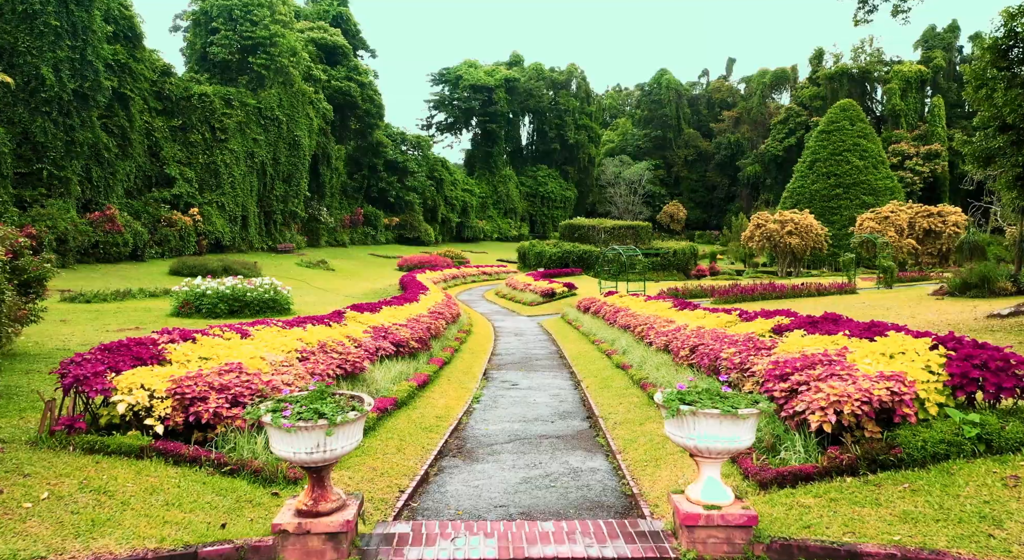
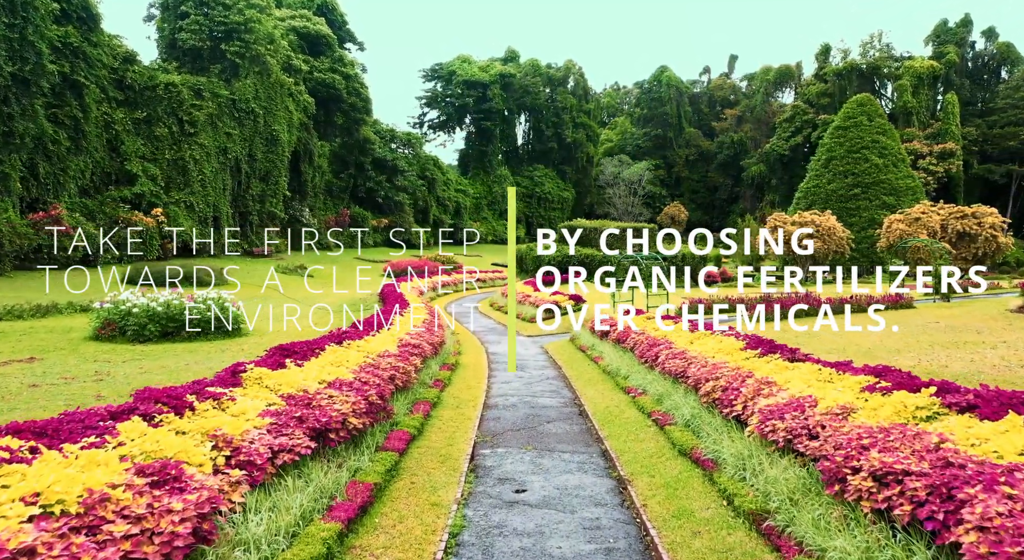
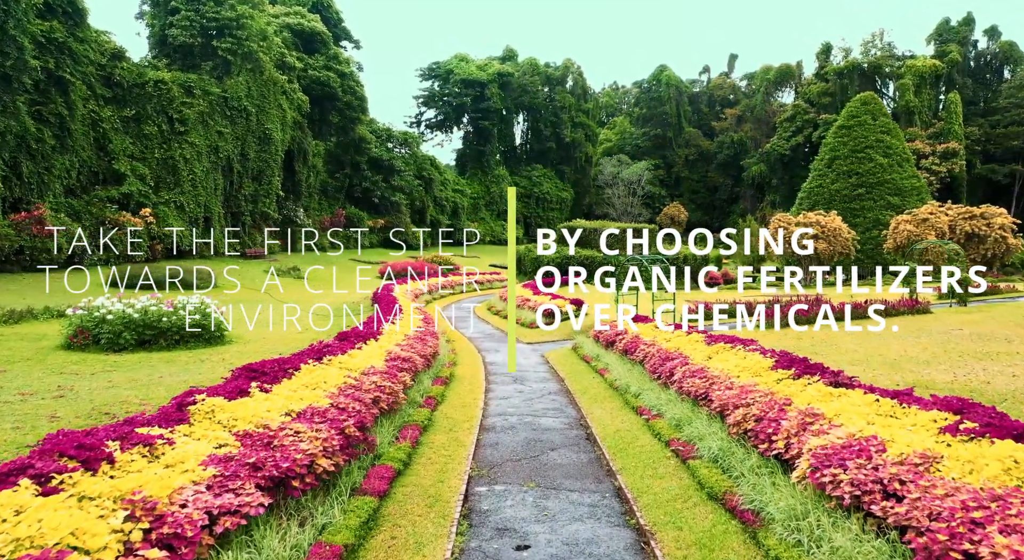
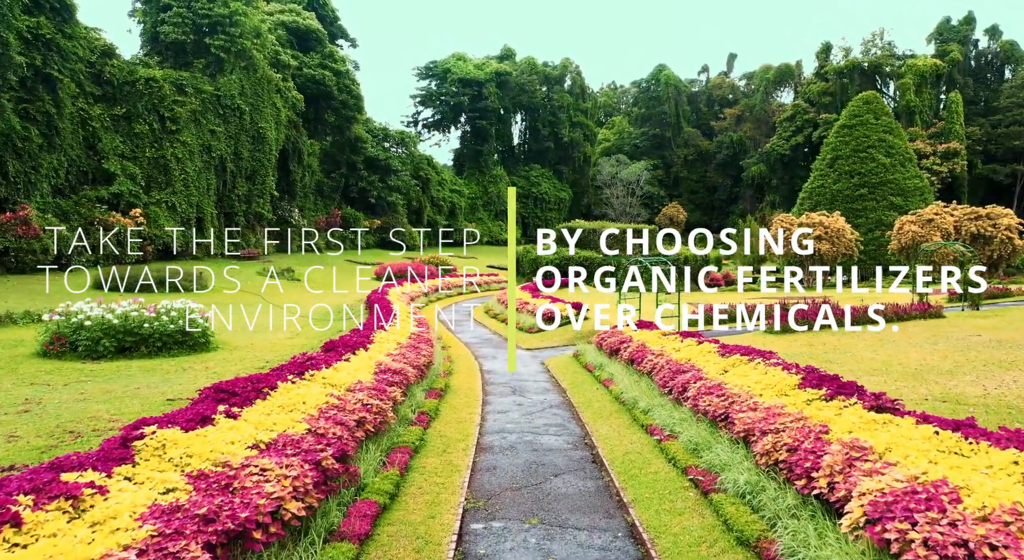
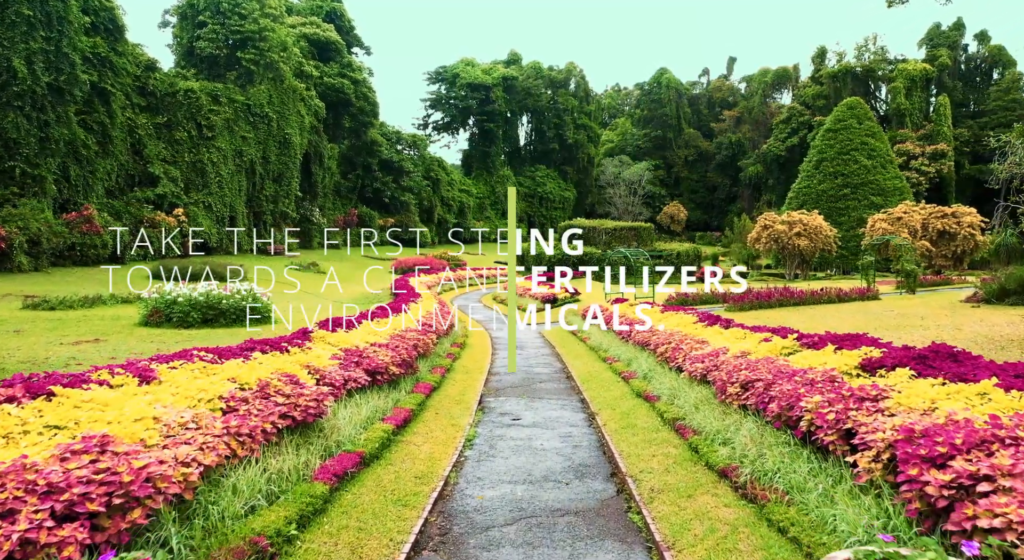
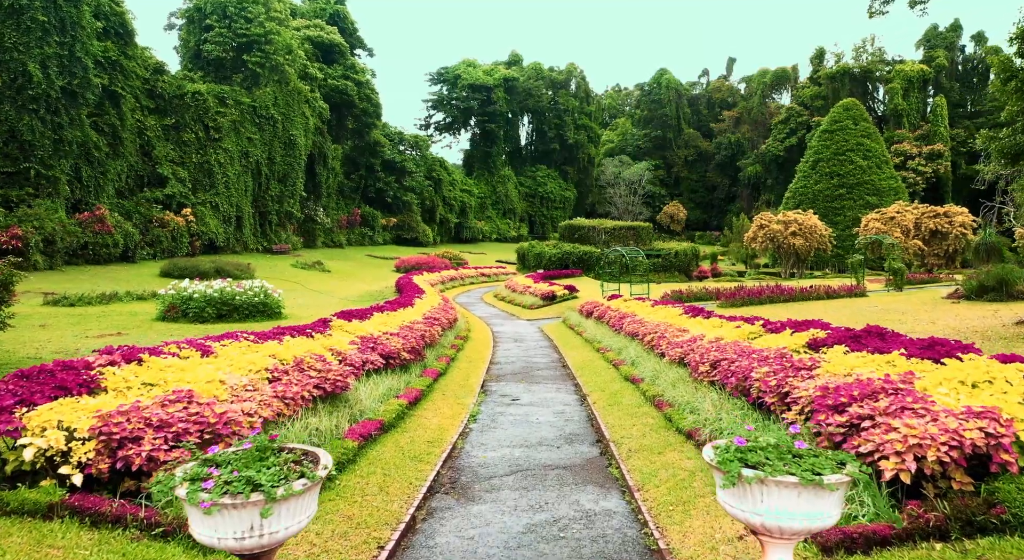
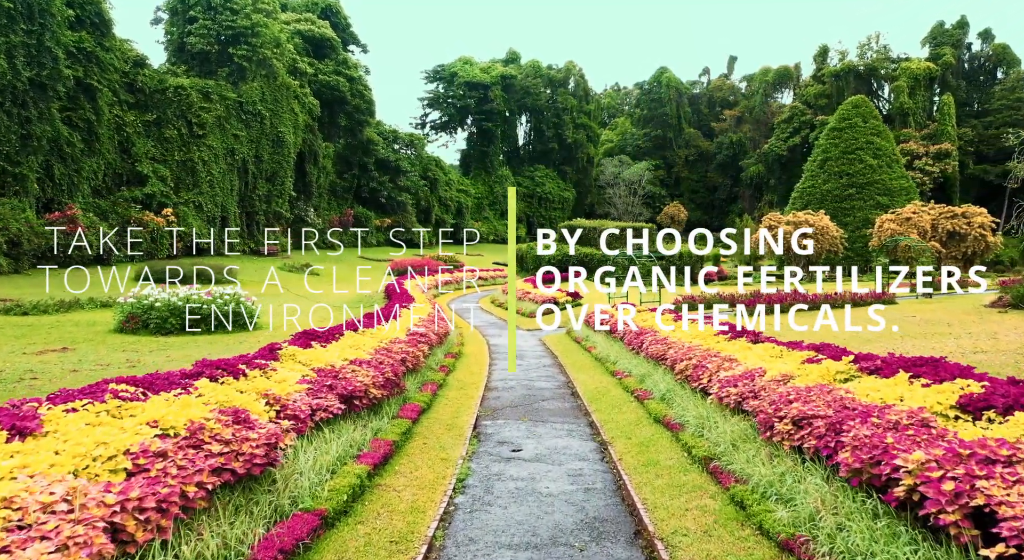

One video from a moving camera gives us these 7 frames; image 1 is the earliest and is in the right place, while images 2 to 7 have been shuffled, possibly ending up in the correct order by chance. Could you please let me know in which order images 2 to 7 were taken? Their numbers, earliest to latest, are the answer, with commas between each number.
6, 5, 7, 2, 3, 4
